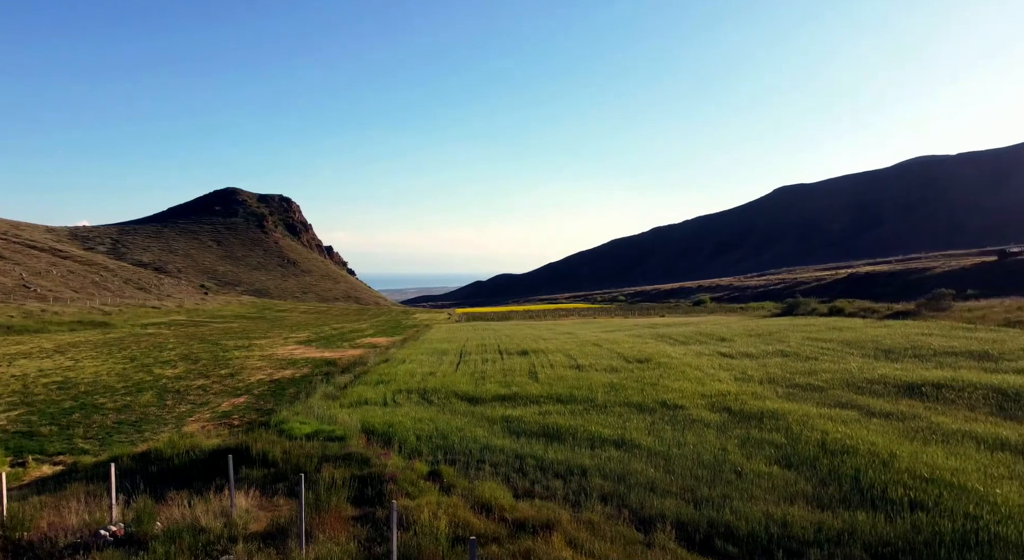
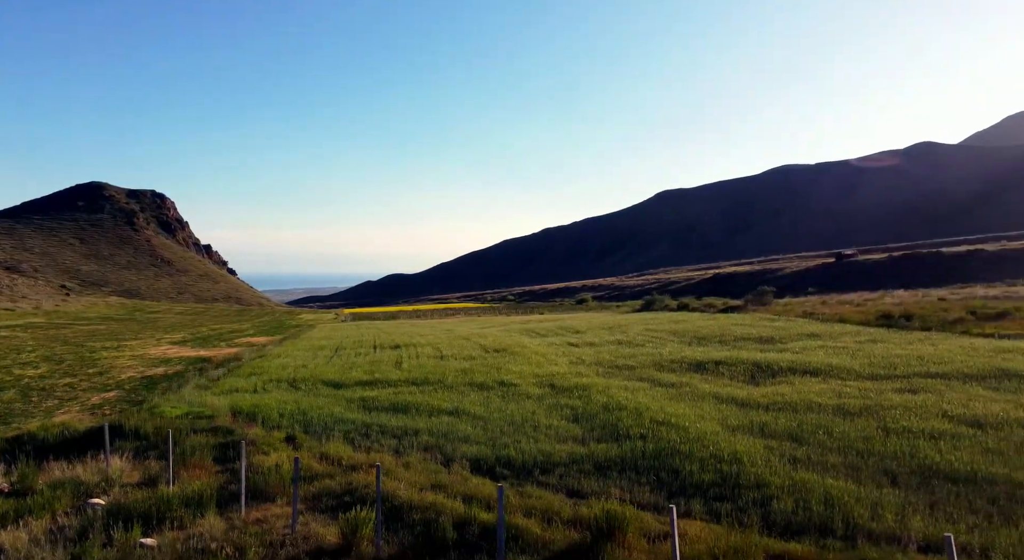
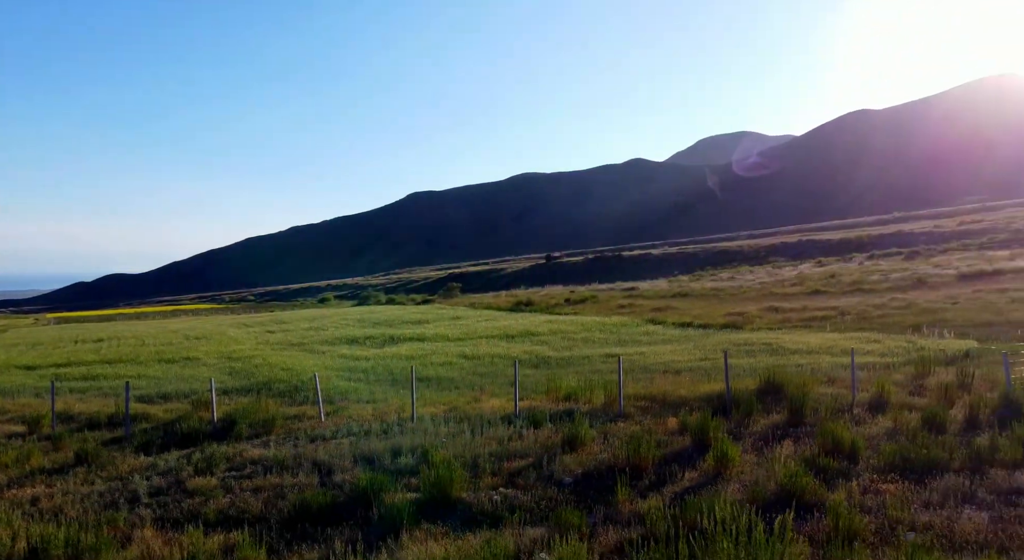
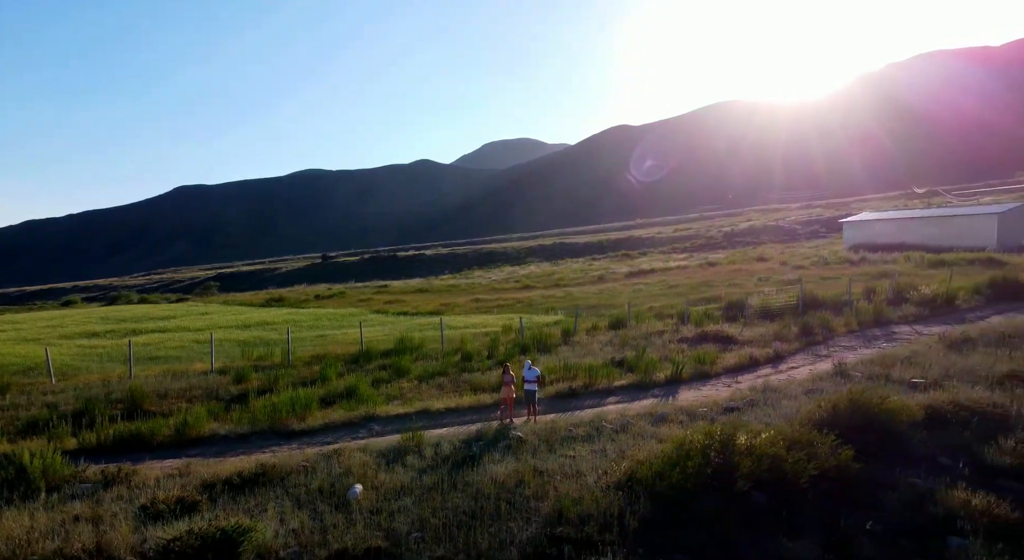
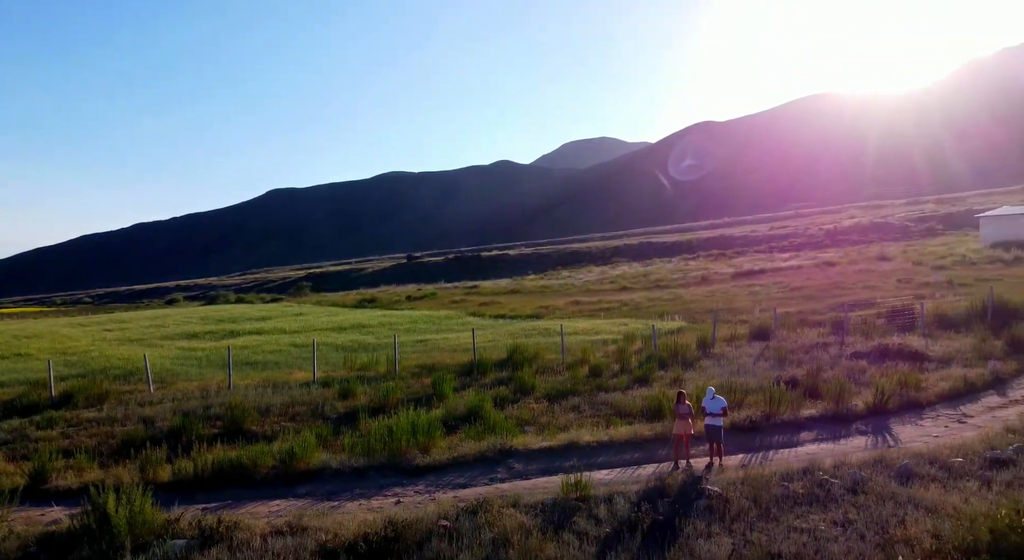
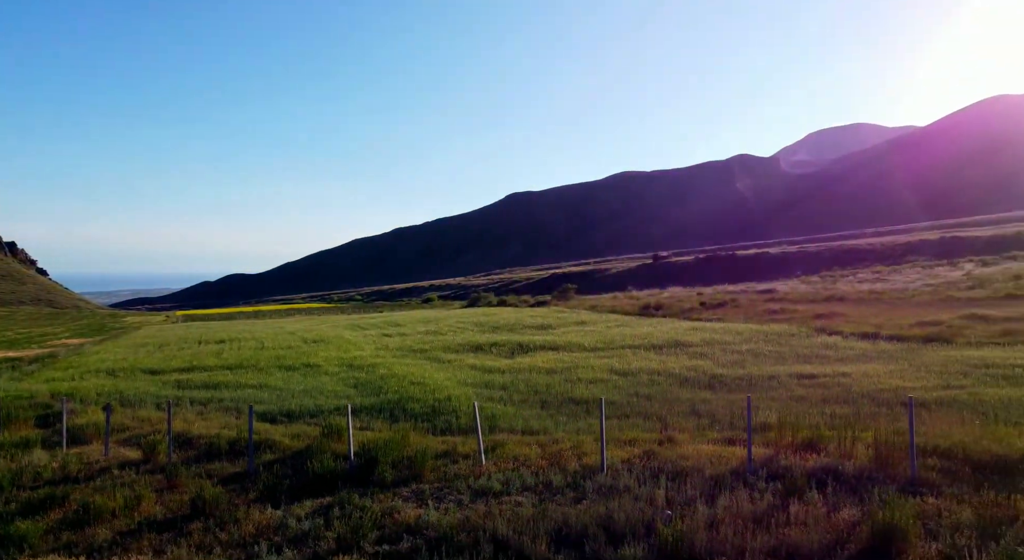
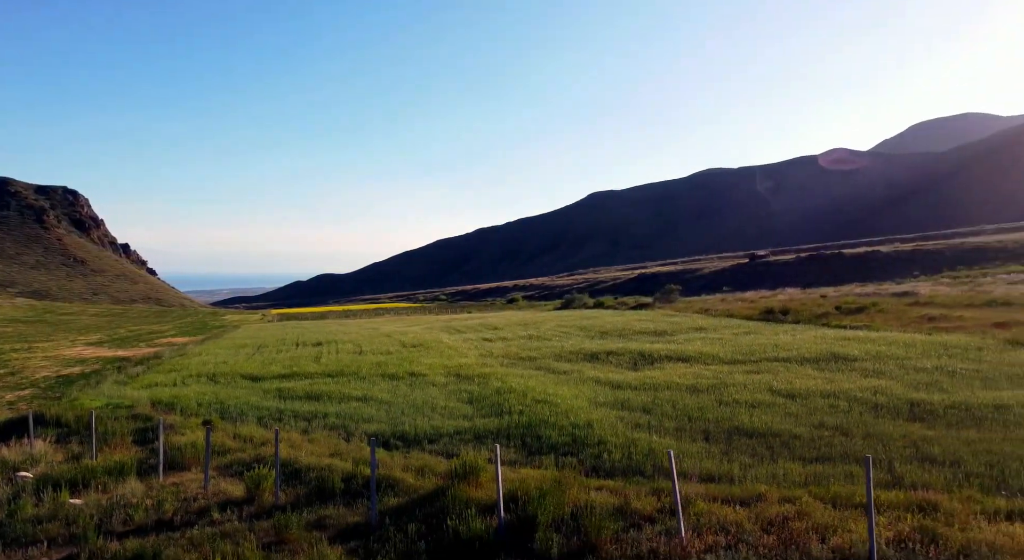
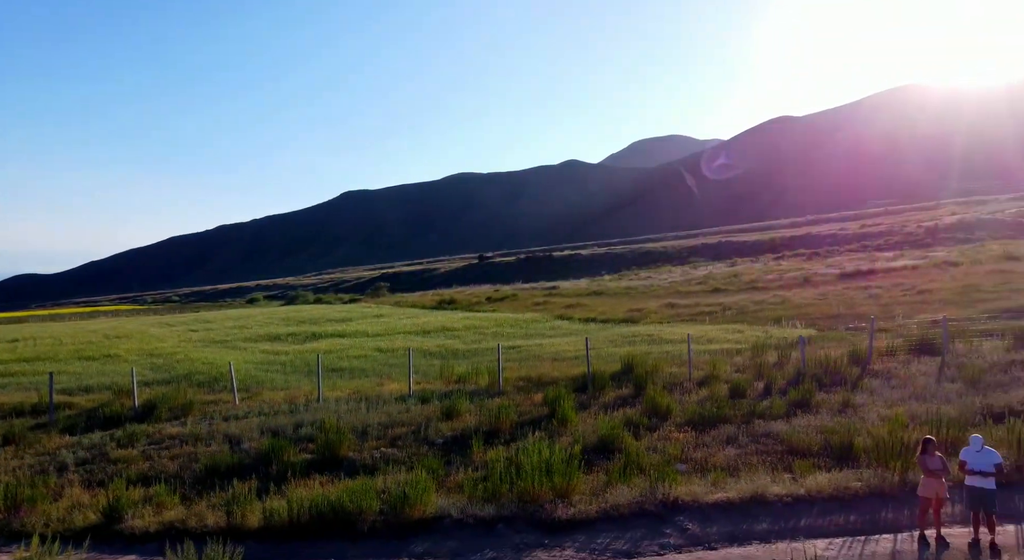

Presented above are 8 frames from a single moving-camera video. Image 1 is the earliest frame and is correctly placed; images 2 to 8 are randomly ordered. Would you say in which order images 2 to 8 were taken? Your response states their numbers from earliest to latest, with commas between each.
2, 7, 6, 3, 8, 5, 4
